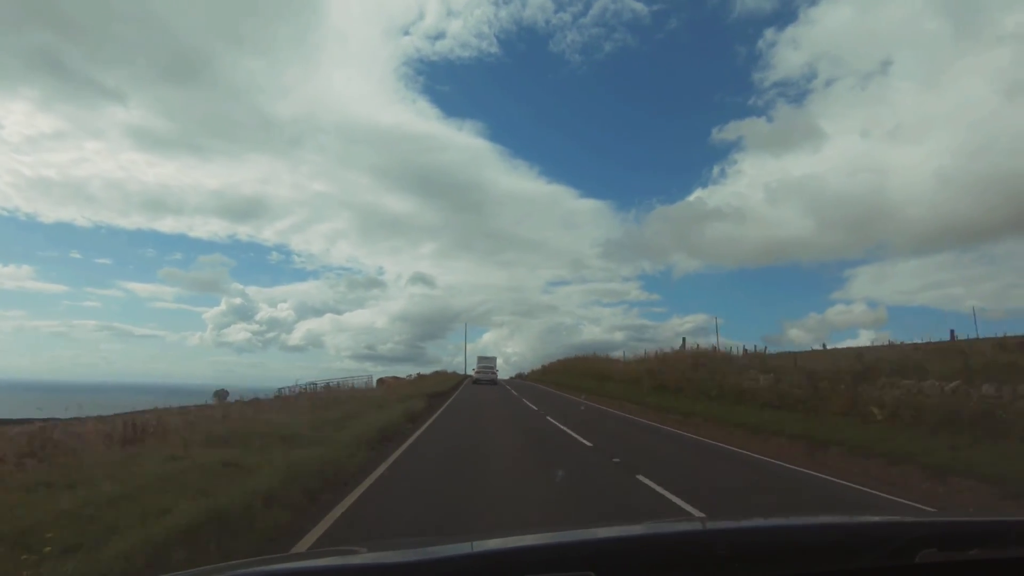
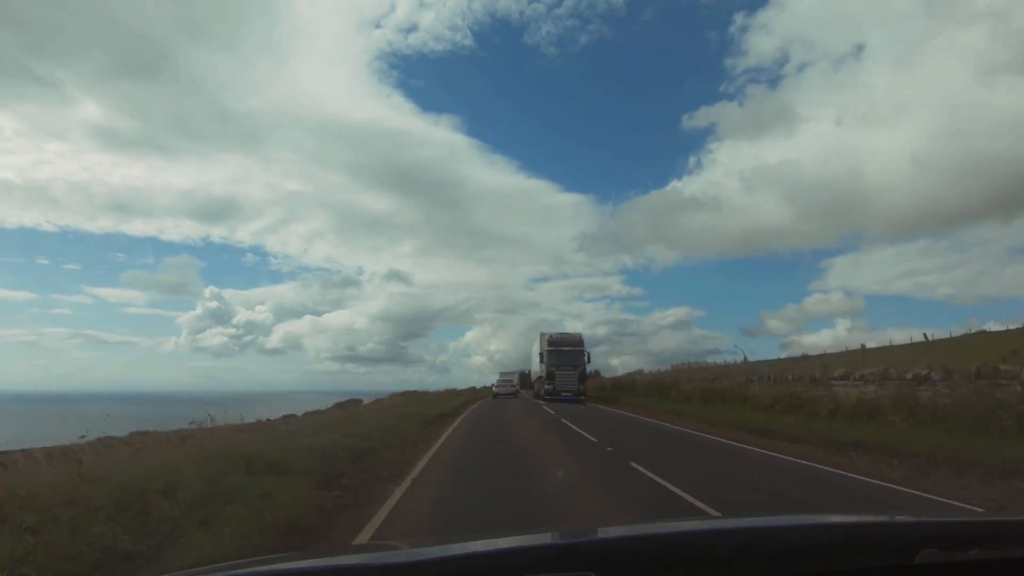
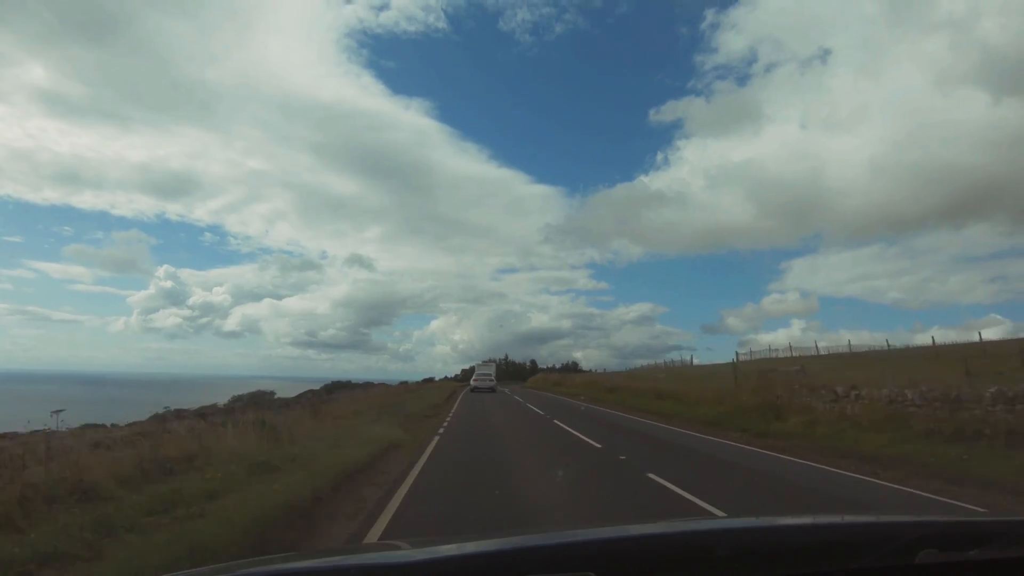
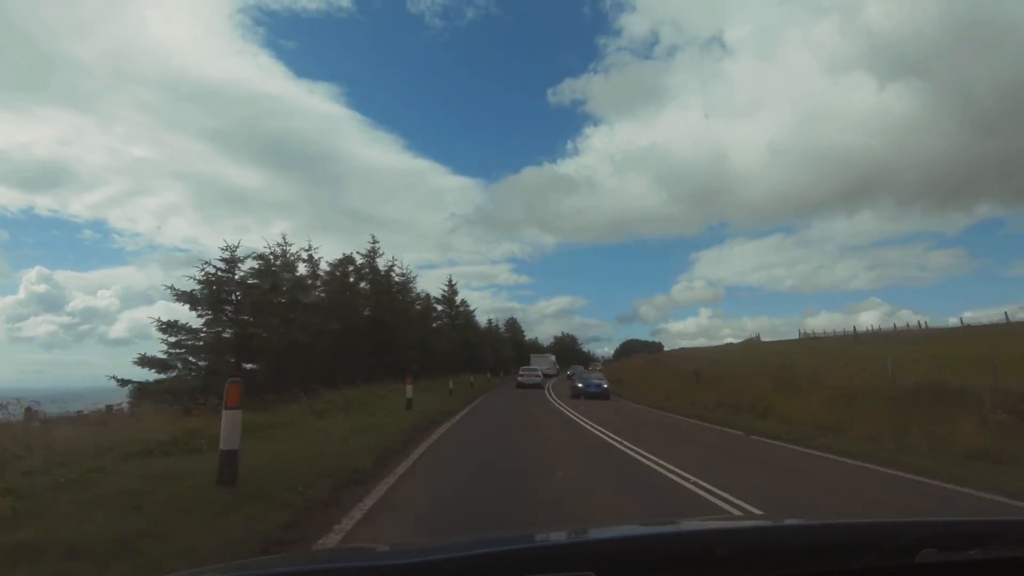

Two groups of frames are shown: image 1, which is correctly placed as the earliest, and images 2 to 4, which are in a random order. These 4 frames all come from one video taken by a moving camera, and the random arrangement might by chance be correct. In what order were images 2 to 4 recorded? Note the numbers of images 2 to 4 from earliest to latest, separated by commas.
2, 3, 4
